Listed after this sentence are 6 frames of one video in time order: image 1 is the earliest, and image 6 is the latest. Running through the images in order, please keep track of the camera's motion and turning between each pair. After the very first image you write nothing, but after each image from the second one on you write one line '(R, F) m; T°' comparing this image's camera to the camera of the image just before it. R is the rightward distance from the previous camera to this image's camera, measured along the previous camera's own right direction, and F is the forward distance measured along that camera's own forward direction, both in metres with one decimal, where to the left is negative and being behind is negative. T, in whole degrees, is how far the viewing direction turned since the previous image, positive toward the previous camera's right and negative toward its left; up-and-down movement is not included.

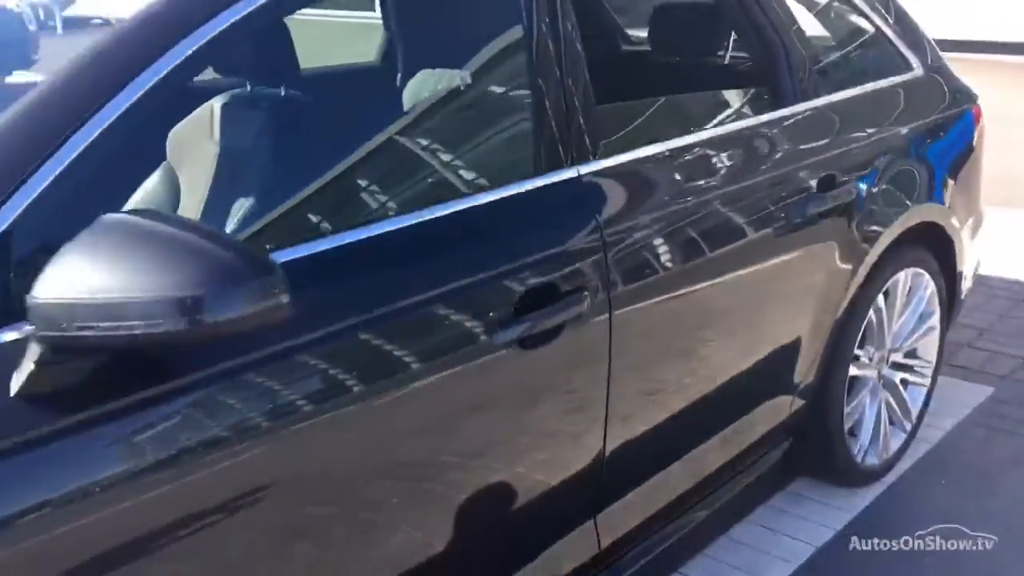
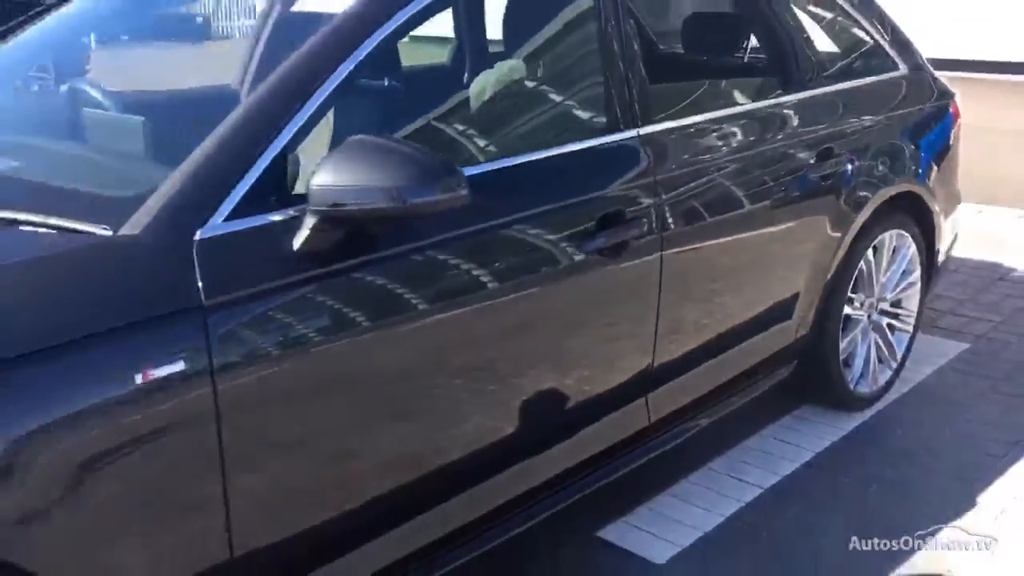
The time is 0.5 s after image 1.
(-0.2, -0.7) m; 0°
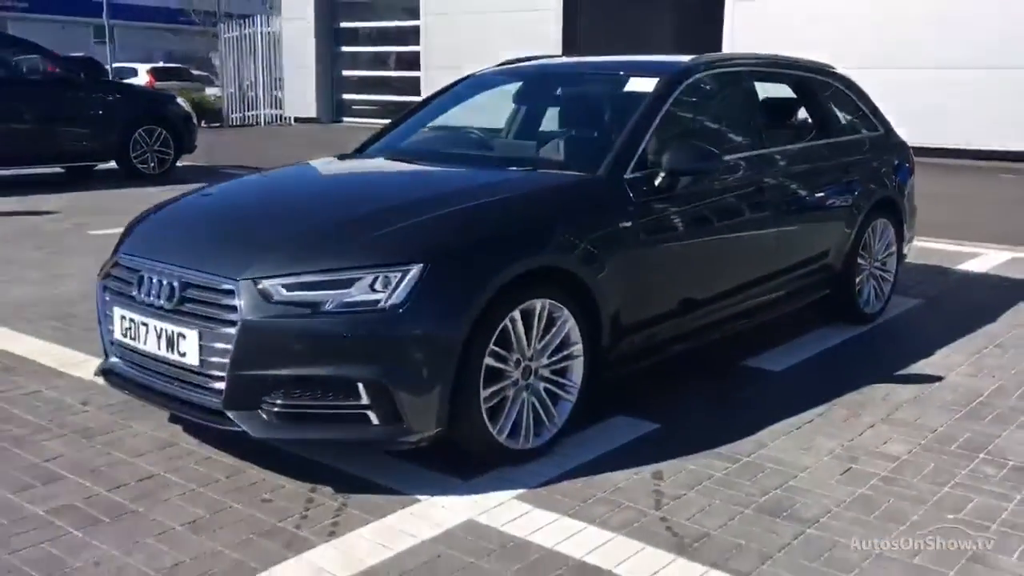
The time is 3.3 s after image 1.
(-1.3, -2.7) m; +3°
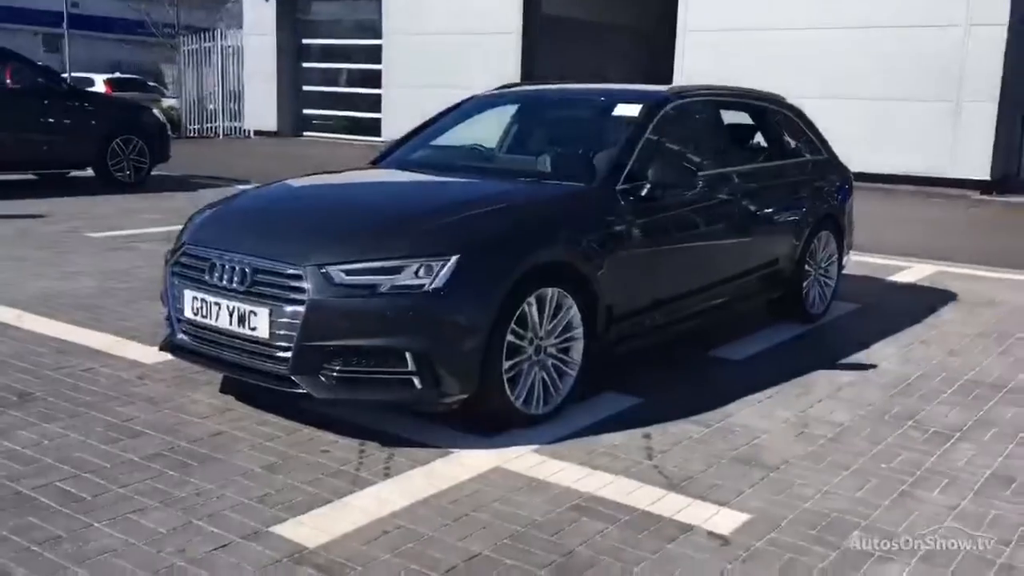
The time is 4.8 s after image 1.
(-0.4, -0.8) m; +3°
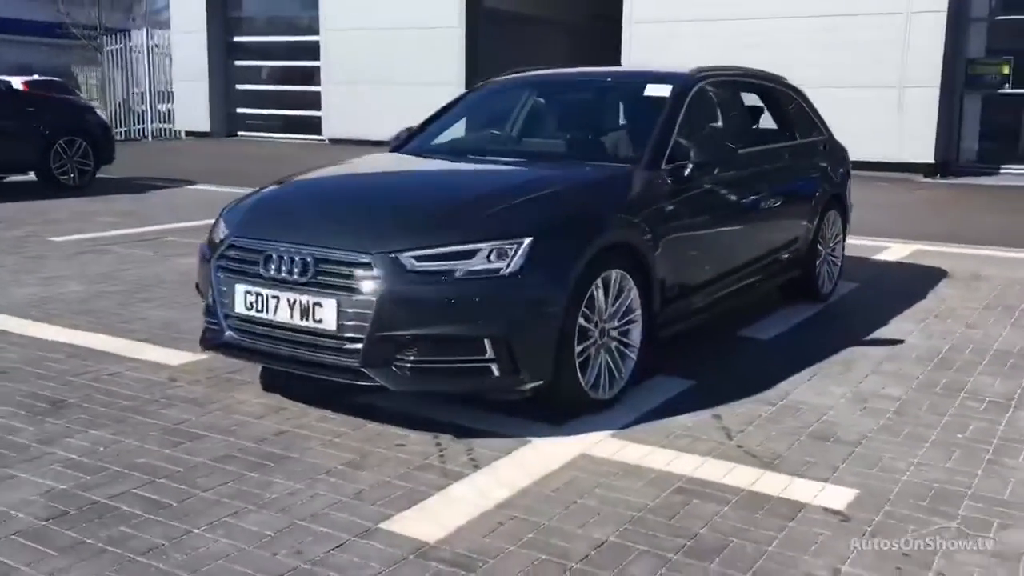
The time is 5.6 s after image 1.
(-0.7, +0.2) m; +5°
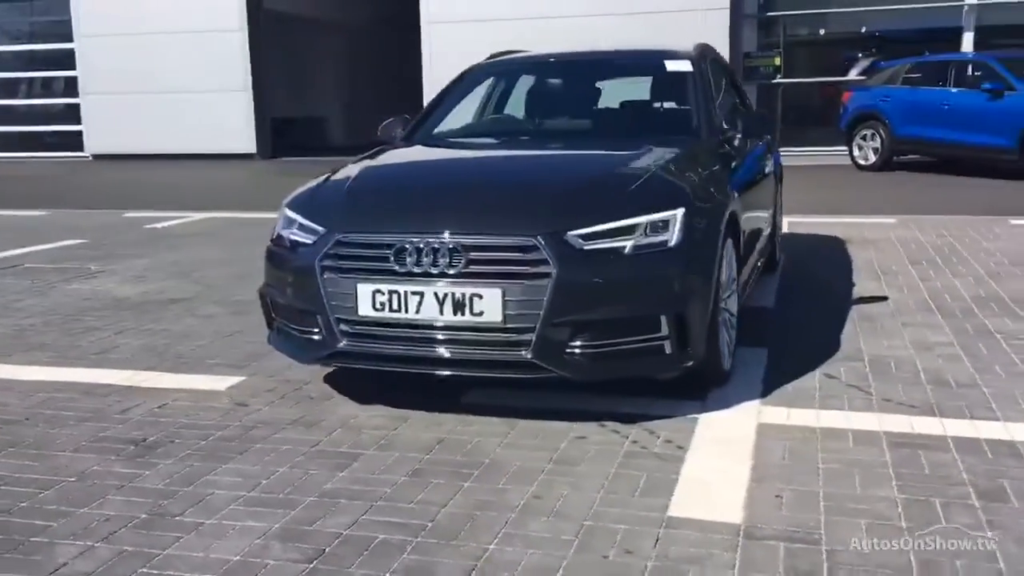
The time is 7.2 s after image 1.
(-1.7, +0.5) m; +15°
